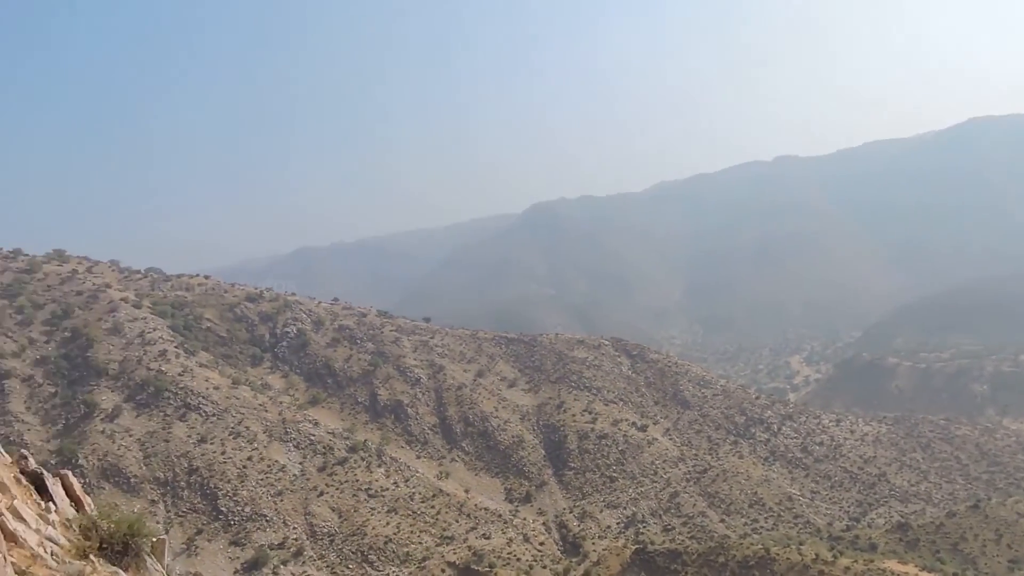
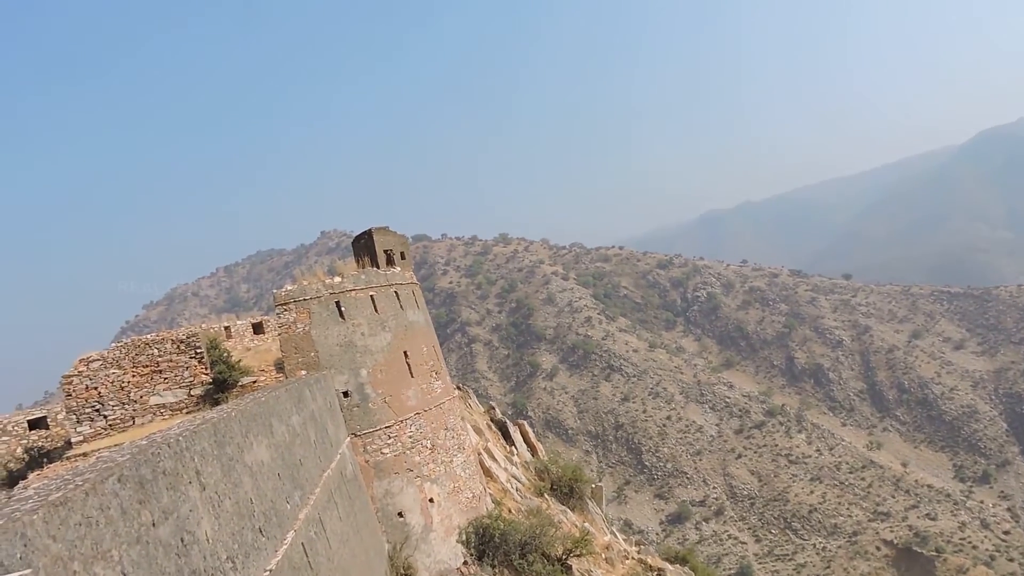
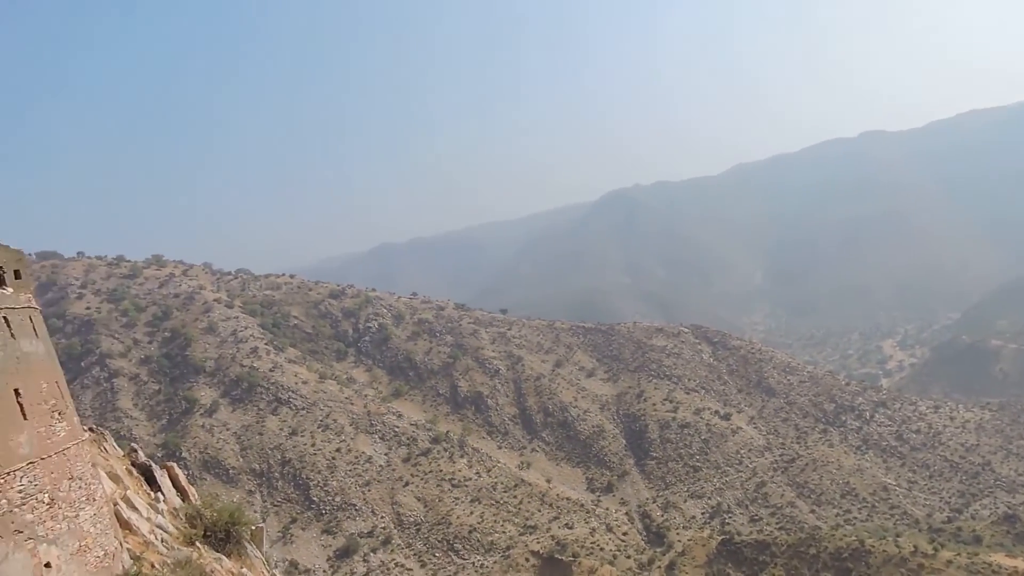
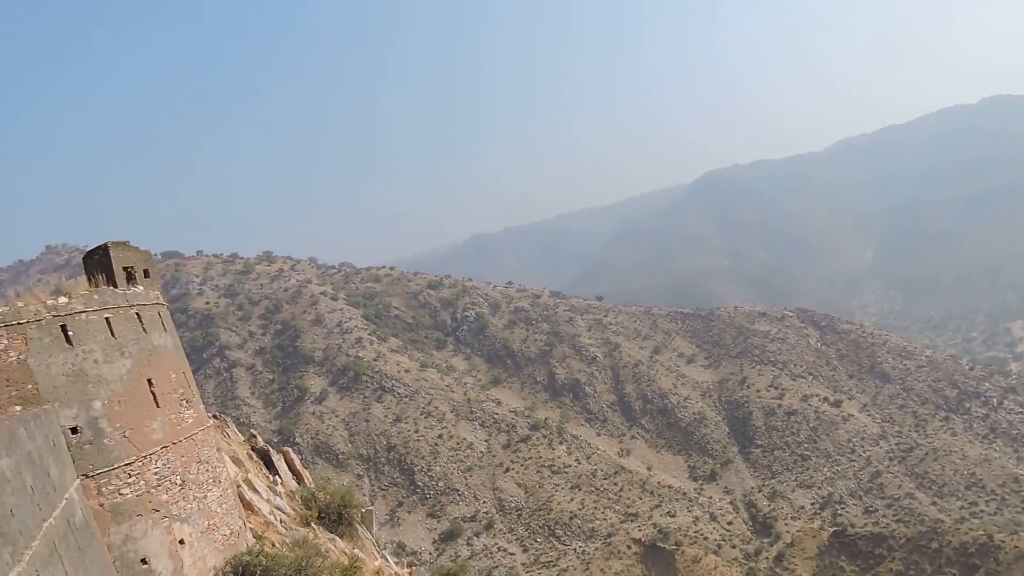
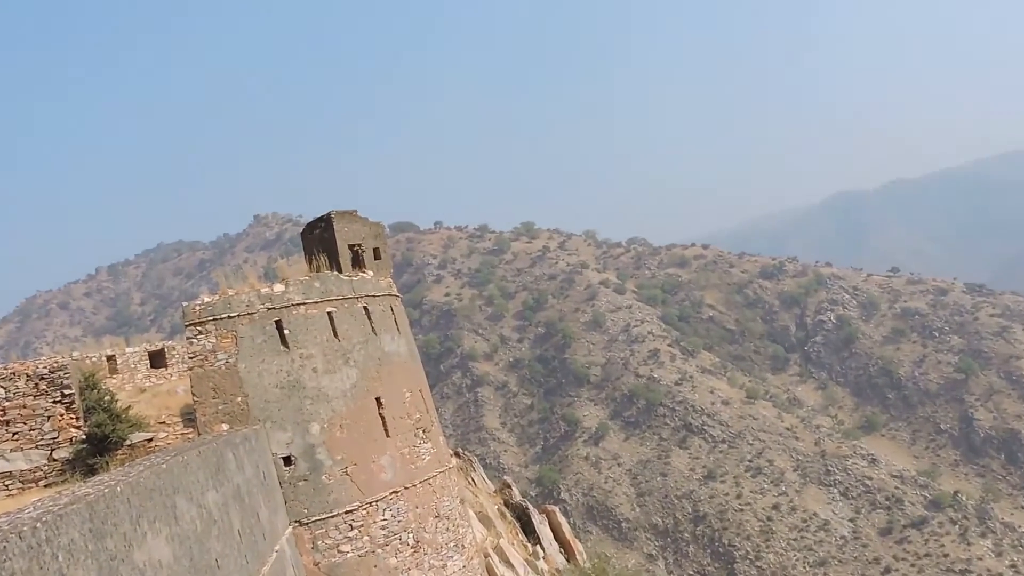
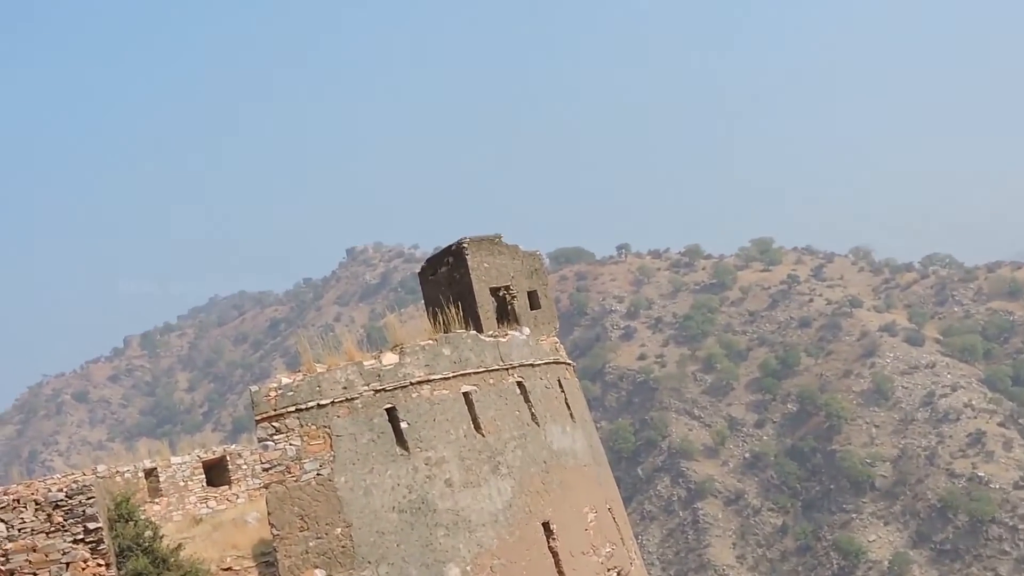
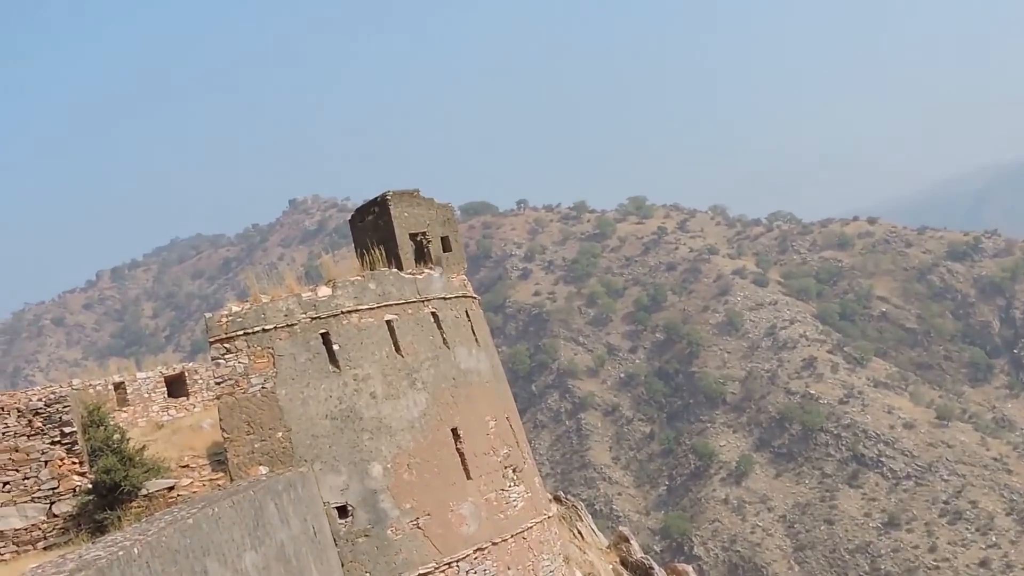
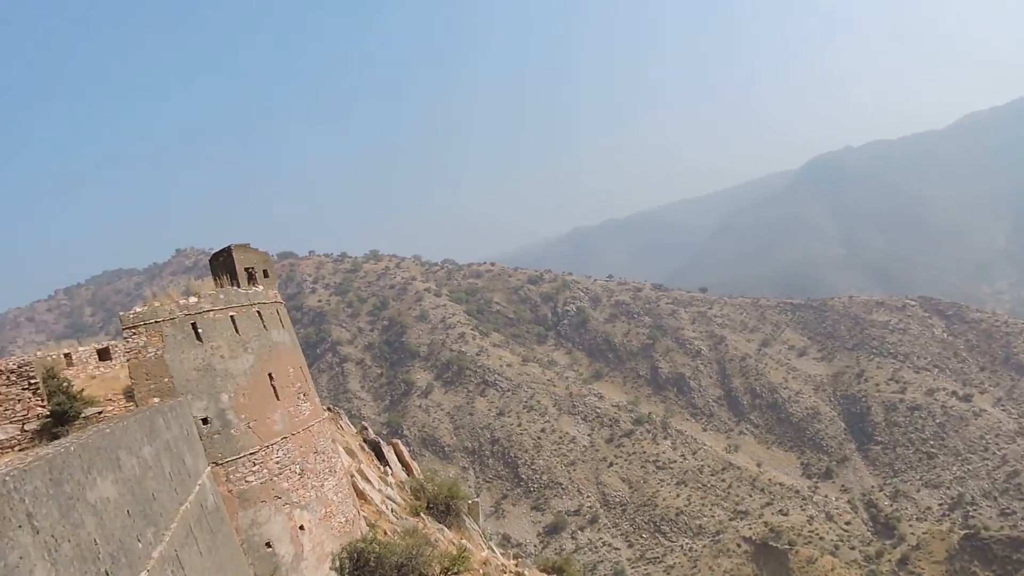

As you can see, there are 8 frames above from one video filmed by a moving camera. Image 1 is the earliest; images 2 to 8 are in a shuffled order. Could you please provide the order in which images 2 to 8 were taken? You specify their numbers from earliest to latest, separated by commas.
3, 4, 8, 2, 5, 7, 6
